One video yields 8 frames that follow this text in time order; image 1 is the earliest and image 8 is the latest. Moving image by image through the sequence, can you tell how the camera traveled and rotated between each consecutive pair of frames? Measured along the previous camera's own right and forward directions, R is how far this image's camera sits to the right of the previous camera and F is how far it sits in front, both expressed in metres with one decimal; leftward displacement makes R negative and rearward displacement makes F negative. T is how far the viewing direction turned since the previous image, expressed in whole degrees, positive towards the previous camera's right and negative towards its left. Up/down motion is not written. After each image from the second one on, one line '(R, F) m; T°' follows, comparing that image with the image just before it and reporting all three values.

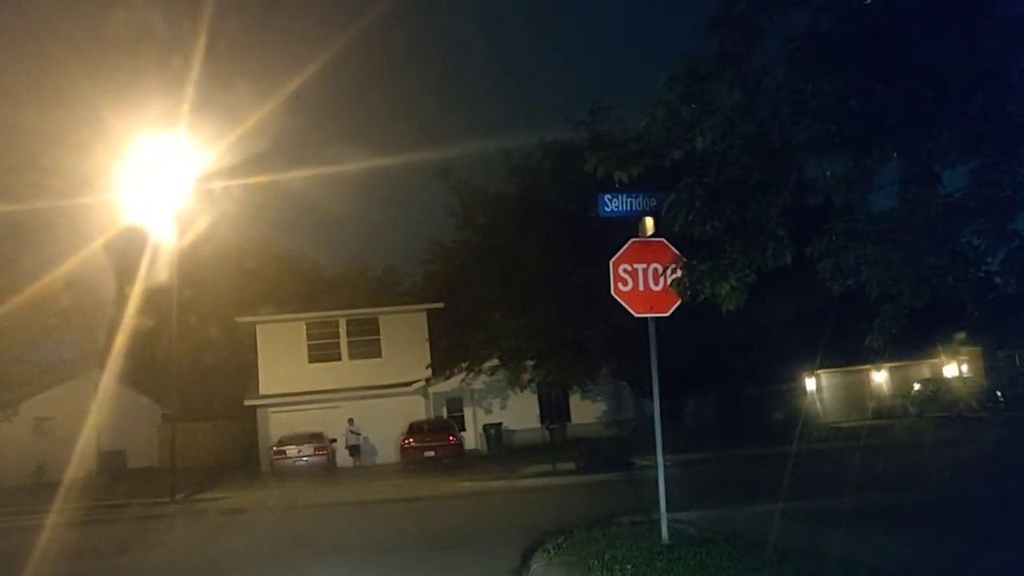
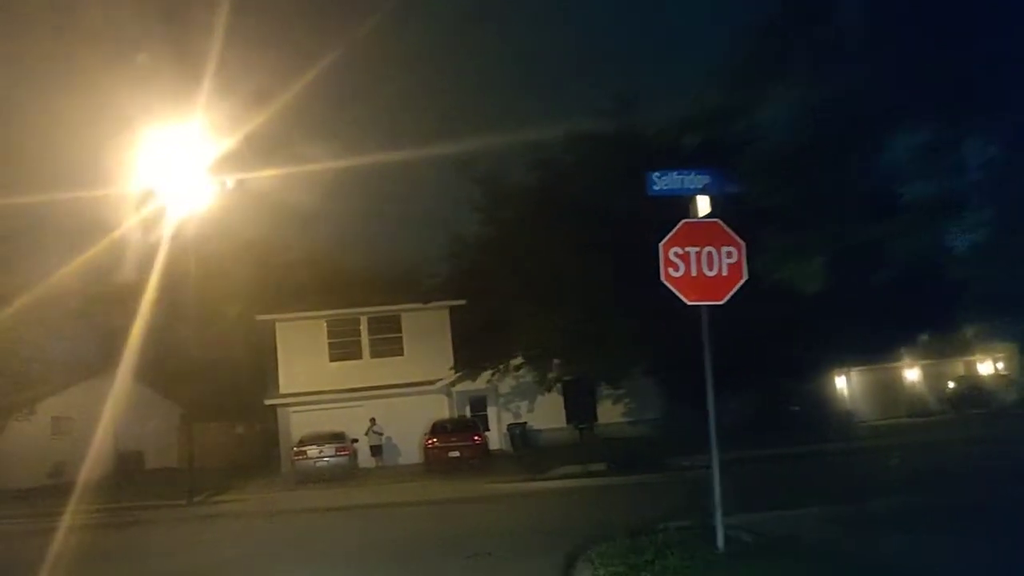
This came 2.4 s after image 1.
(-0.1, +0.7) m; -1°
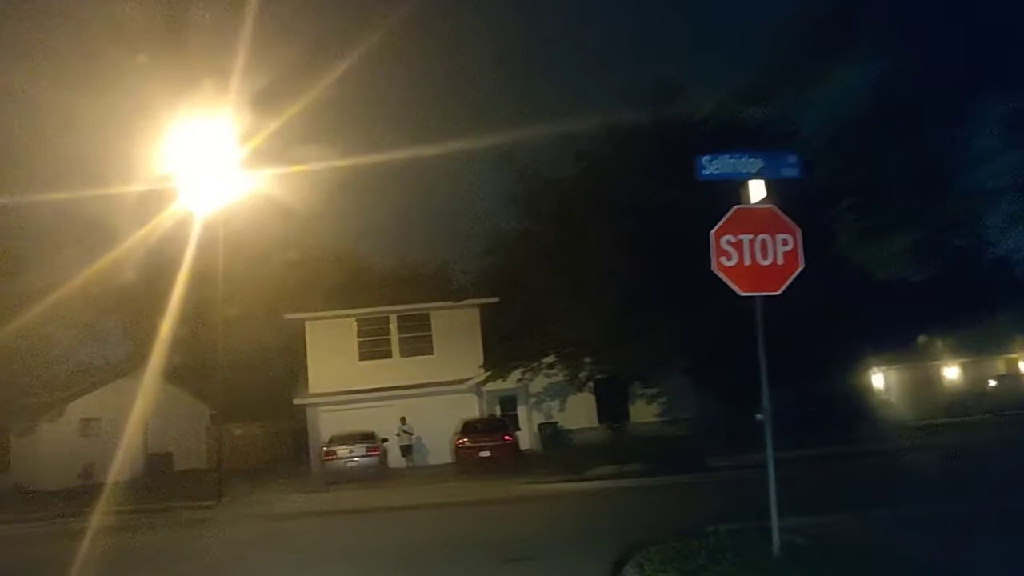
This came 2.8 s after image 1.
(-0.1, +0.4) m; -1°
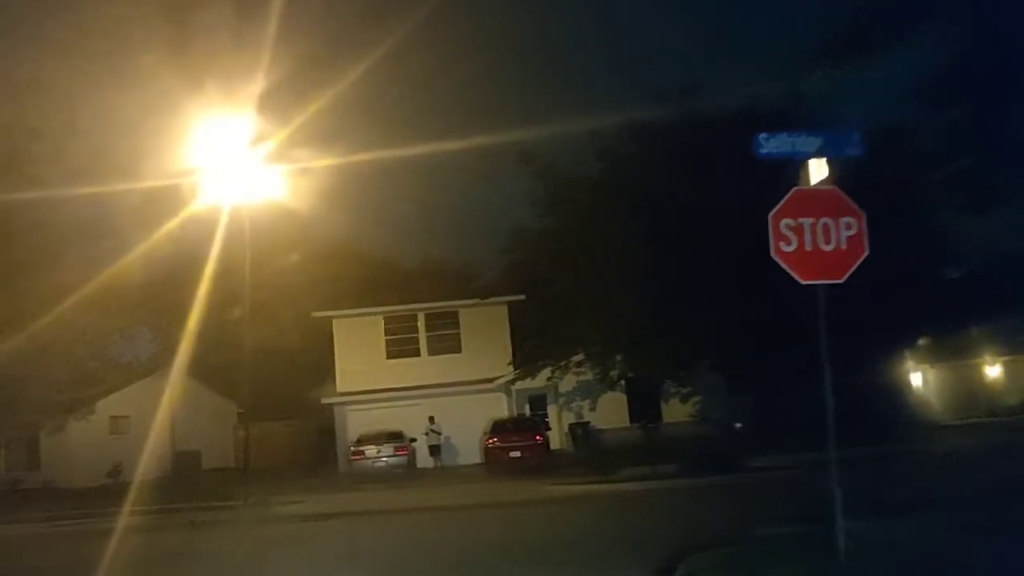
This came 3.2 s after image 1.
(-0.1, +0.5) m; -1°
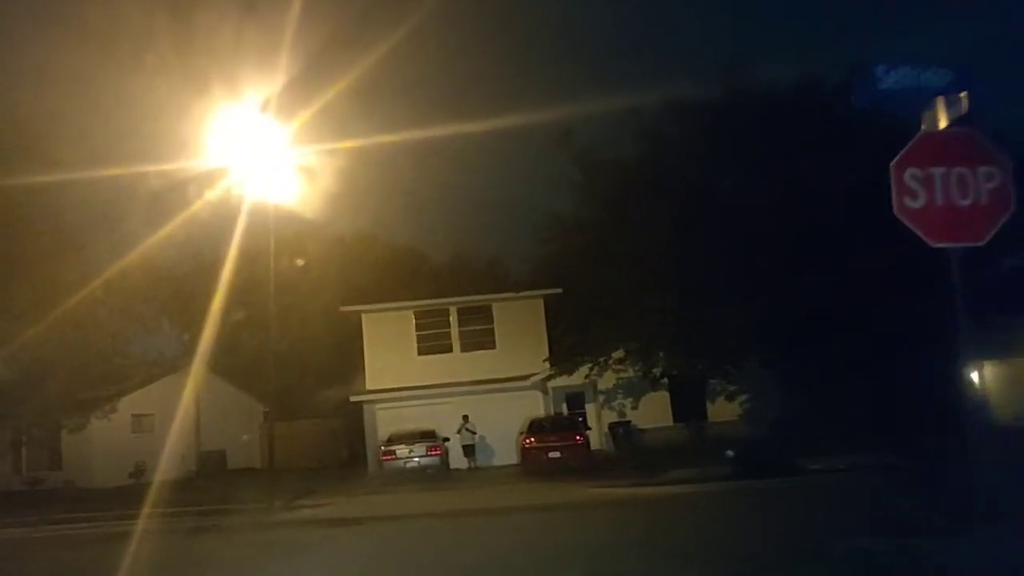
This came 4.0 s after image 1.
(-0.1, +1.3) m; -1°
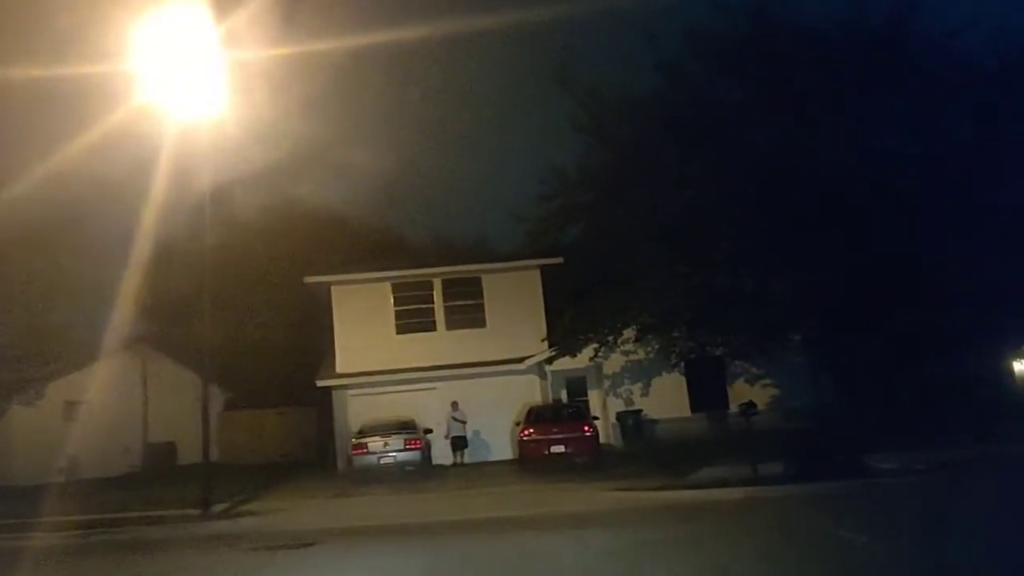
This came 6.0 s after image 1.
(-0.3, +4.0) m; +1°
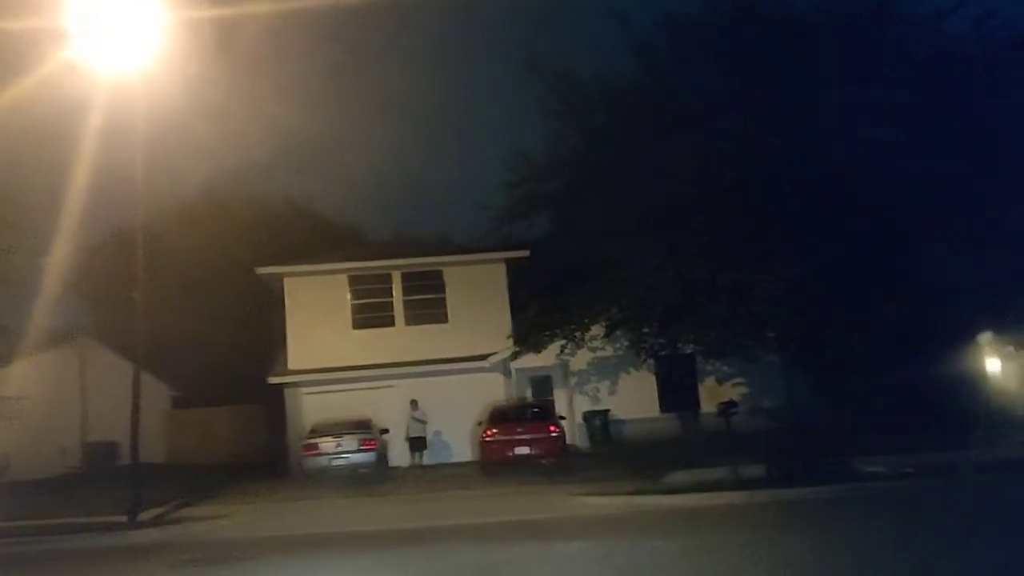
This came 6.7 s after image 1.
(0.0, +1.3) m; +2°
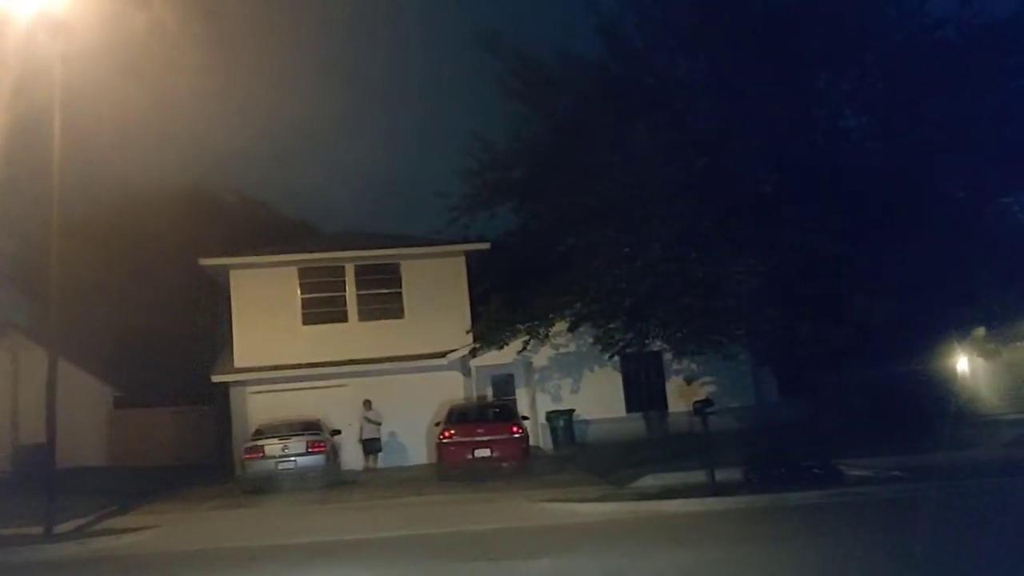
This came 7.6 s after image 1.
(0.0, +1.2) m; +2°
